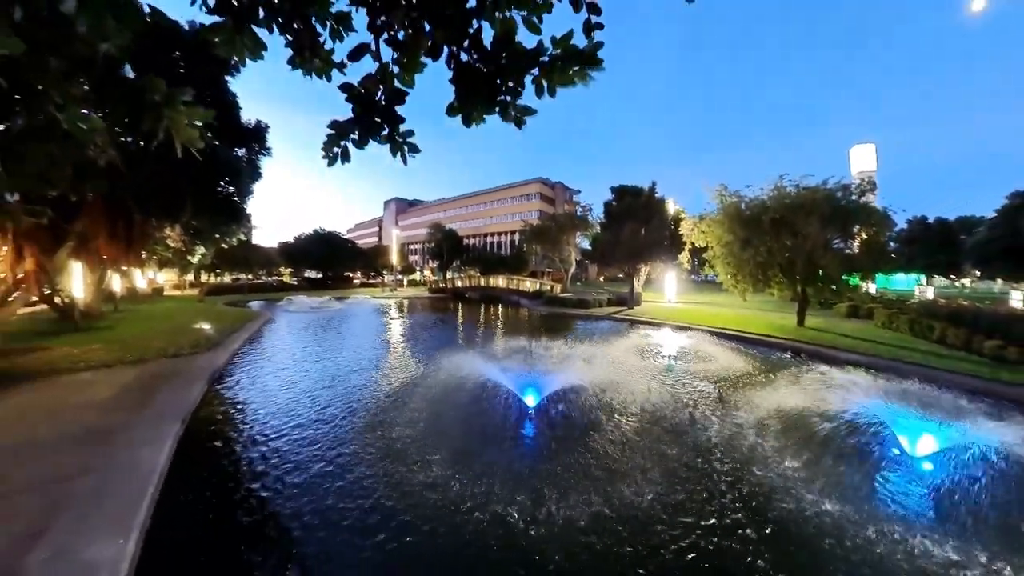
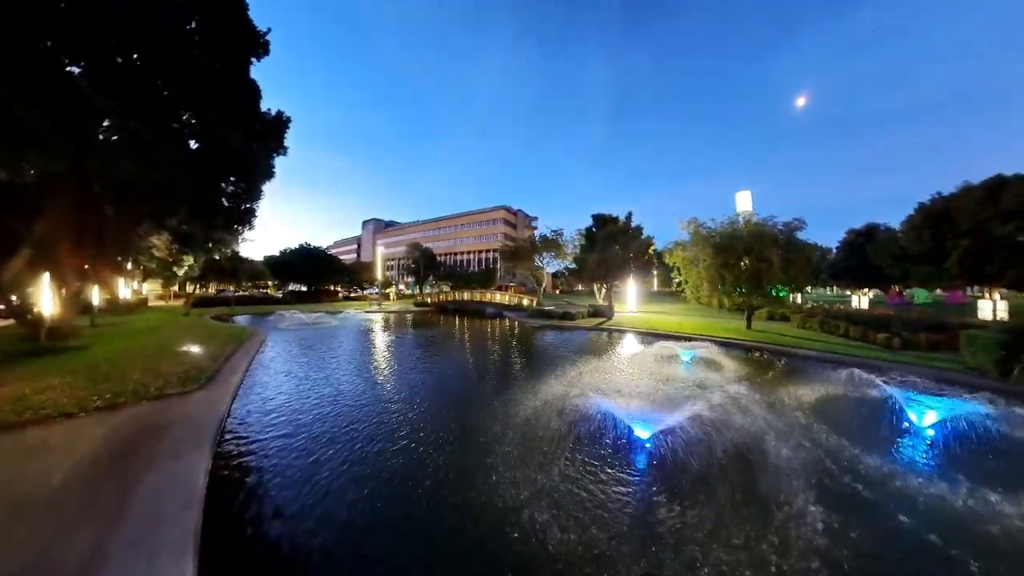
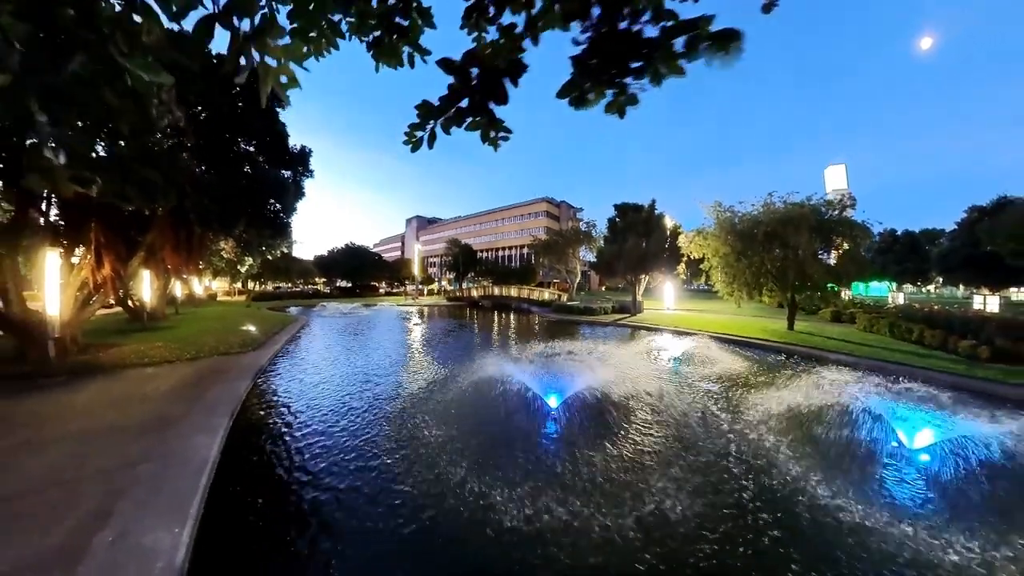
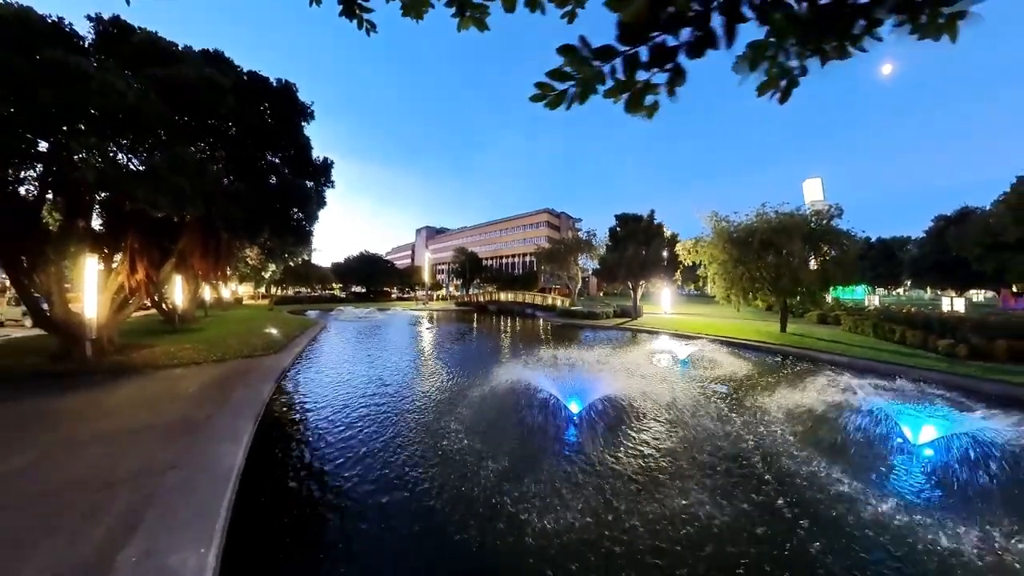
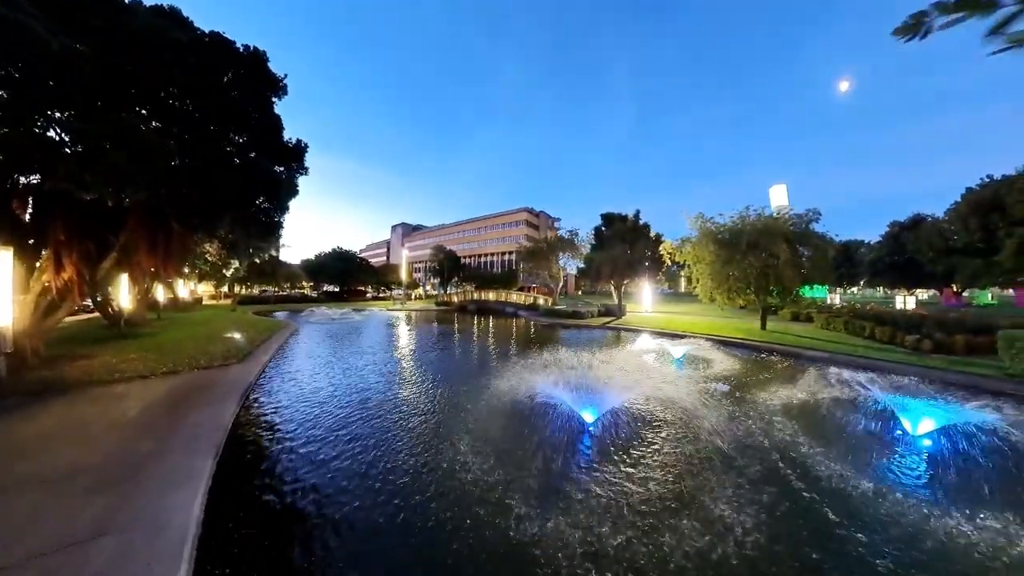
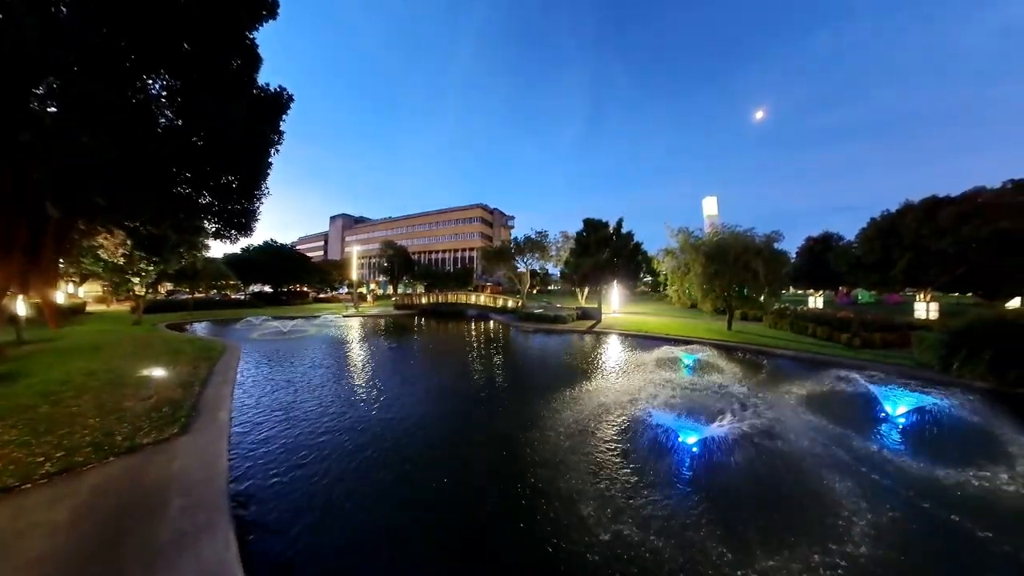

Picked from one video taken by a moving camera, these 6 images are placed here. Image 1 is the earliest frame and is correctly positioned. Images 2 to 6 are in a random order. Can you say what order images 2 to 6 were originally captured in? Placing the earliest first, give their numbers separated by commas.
3, 4, 5, 2, 6
